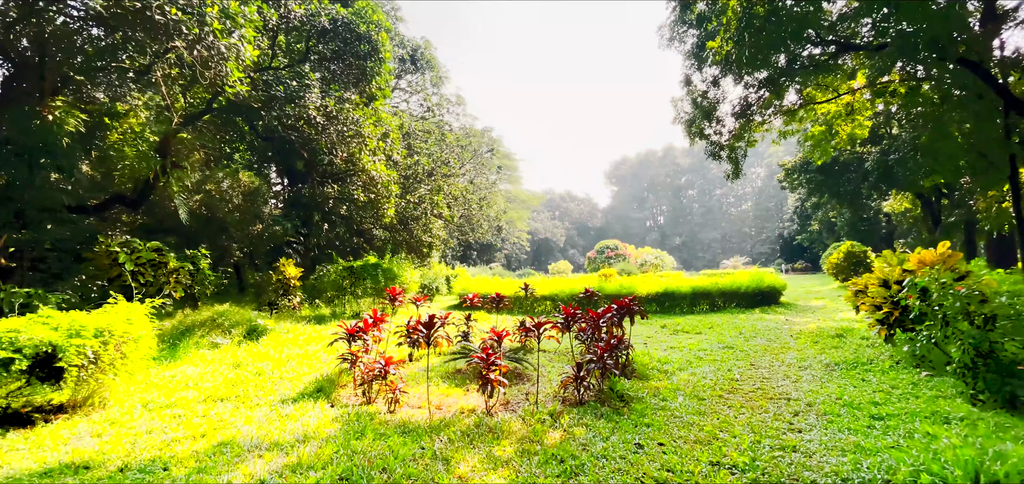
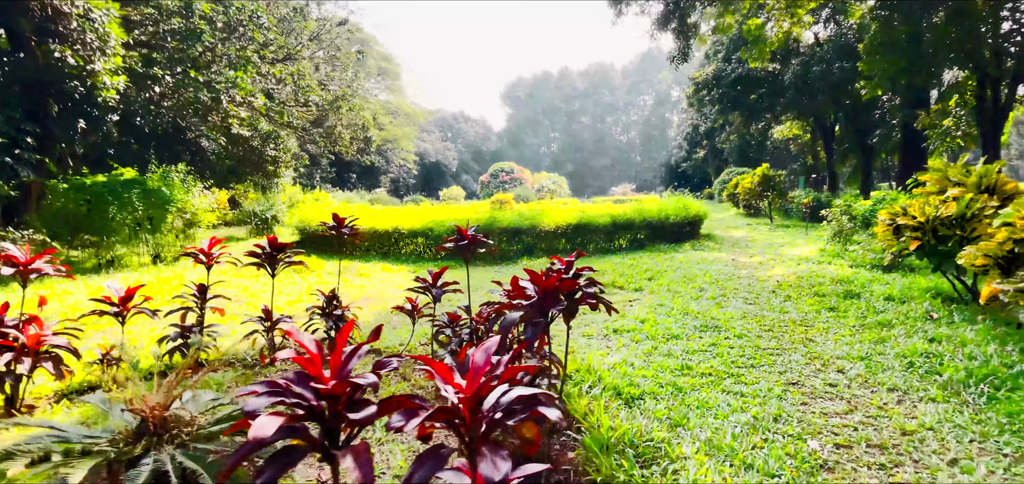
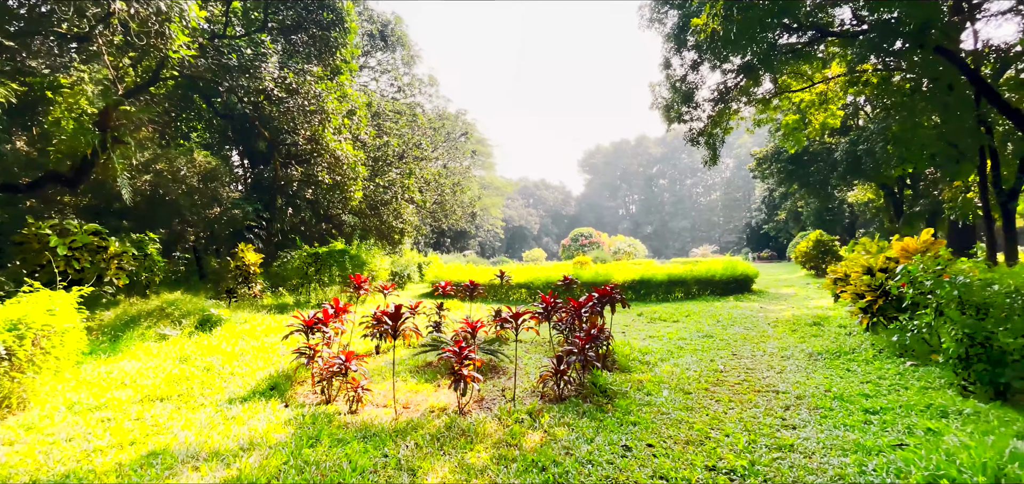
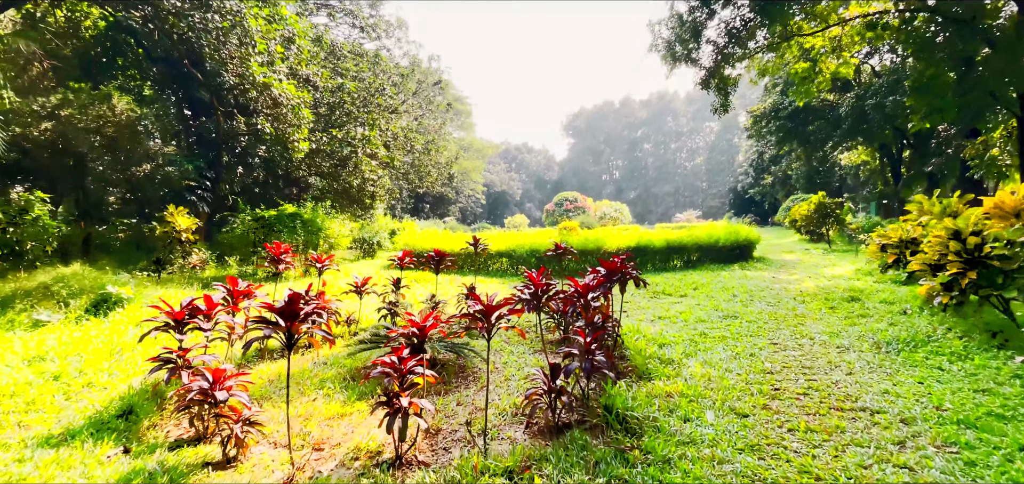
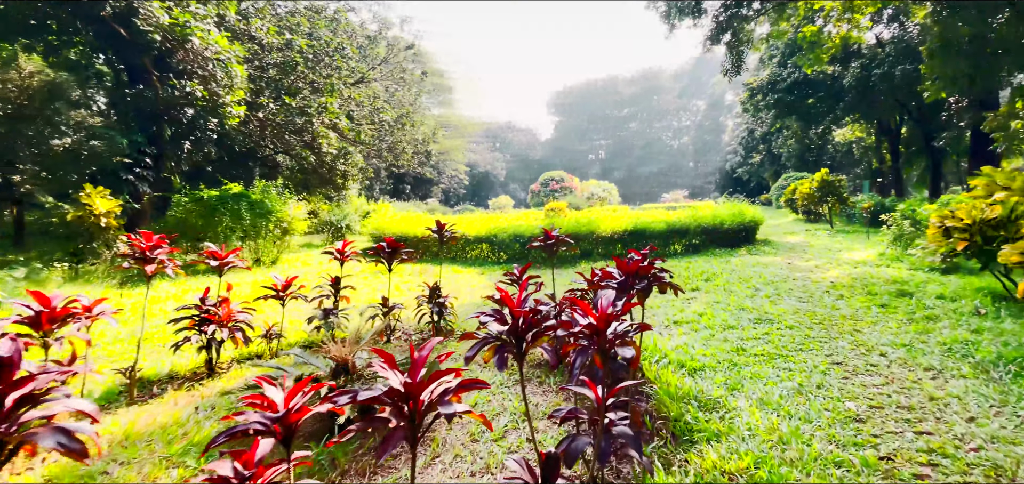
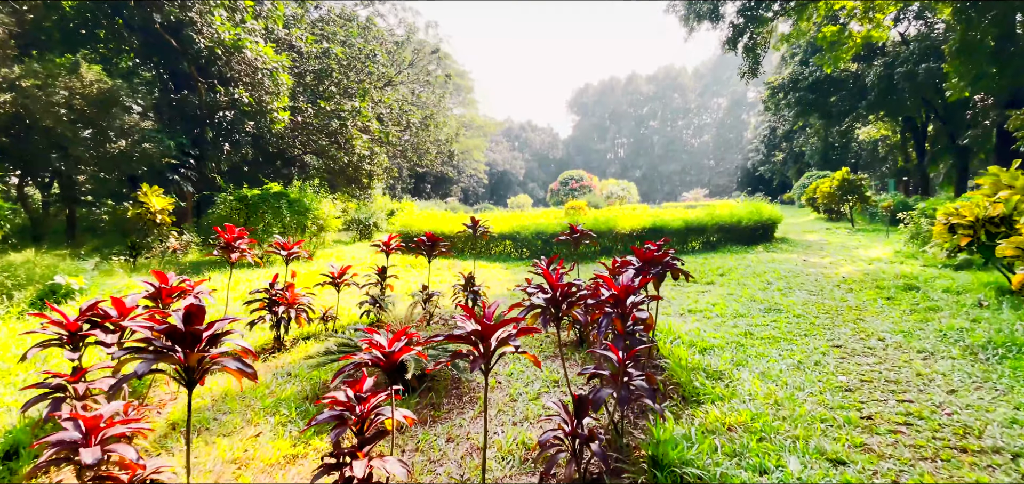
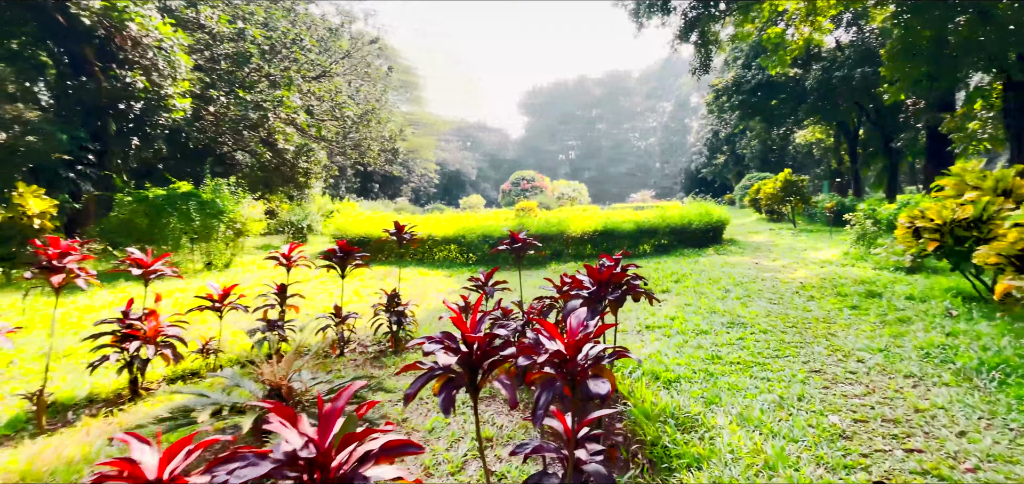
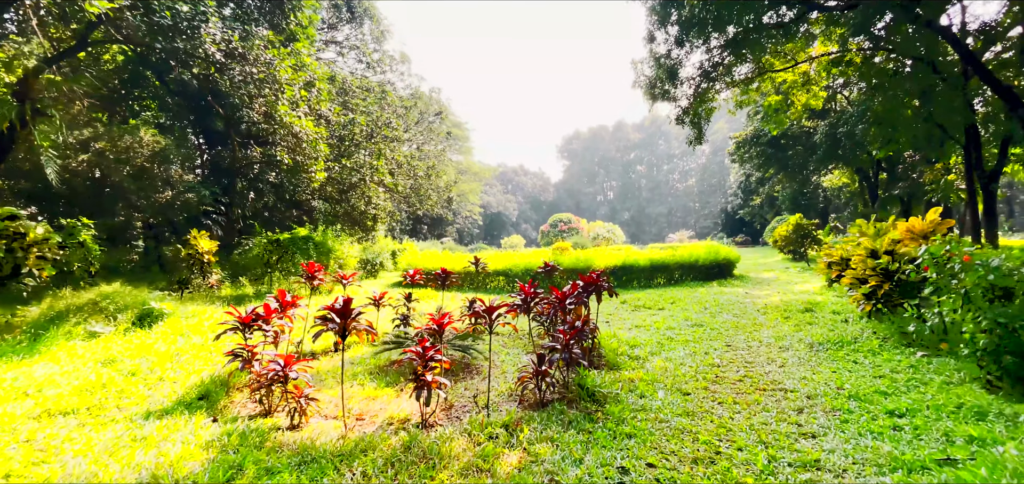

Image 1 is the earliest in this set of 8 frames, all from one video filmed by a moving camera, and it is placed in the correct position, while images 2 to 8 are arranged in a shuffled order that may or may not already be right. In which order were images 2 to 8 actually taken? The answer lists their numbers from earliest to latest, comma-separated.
3, 8, 4, 6, 5, 7, 2
